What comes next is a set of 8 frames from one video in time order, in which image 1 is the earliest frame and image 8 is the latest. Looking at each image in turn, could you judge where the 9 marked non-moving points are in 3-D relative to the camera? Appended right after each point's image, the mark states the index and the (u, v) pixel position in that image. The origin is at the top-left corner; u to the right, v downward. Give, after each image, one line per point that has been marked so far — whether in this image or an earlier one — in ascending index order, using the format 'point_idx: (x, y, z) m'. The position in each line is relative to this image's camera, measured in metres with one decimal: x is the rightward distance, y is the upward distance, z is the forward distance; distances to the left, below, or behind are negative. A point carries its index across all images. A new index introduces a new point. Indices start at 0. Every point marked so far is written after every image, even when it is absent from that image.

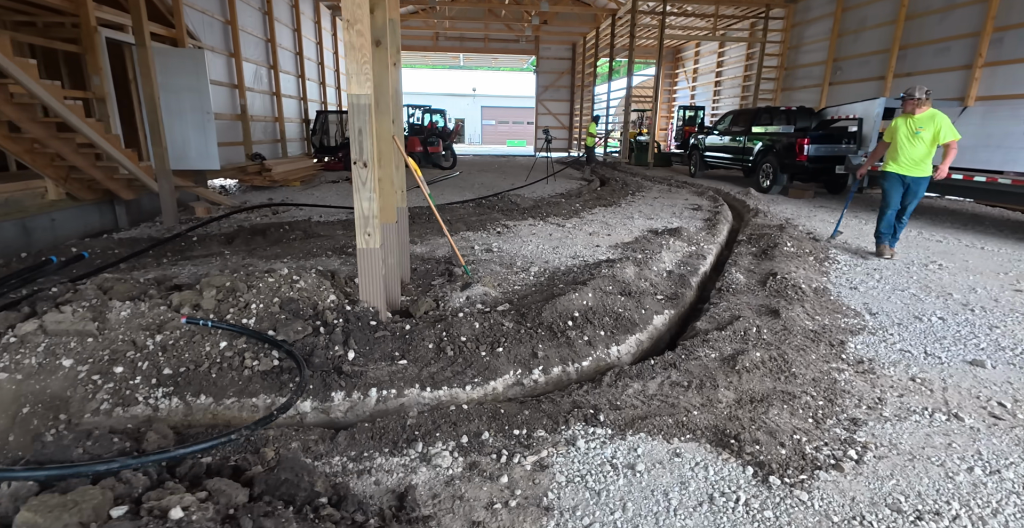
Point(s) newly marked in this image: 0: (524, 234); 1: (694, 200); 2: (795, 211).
0: (+0.1, +0.4, +5.9) m
1: (+3.4, +1.2, +8.9) m
2: (+4.8, +0.9, +8.1) m
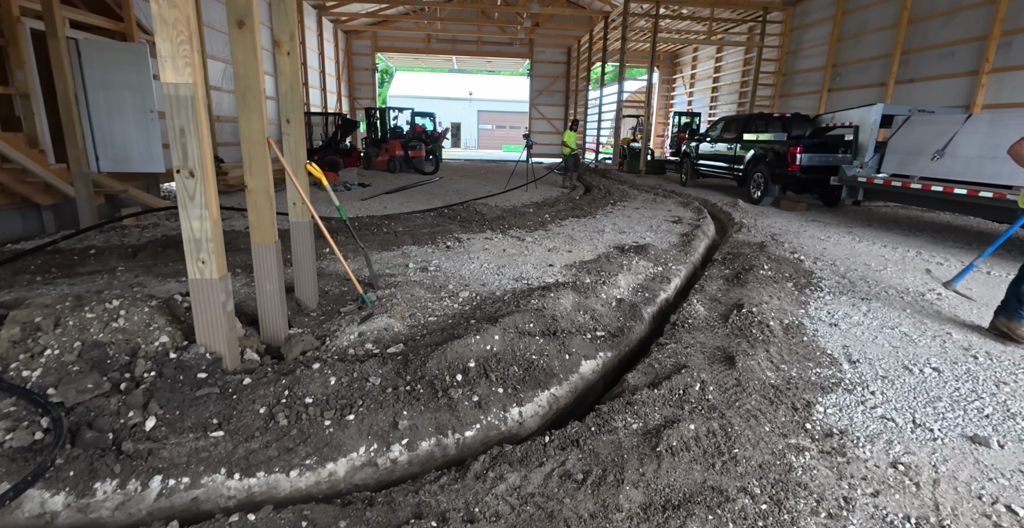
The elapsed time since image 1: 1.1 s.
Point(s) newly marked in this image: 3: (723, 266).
0: (-0.4, +0.2, +5.3) m
1: (+2.9, +0.9, +8.3) m
2: (+4.3, +0.6, +7.5) m
3: (+2.1, 0.0, +4.7) m
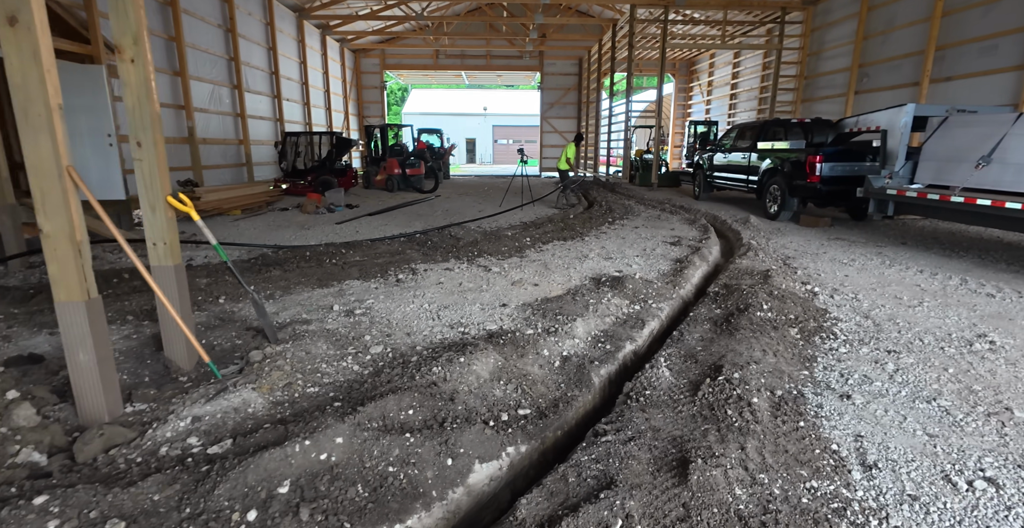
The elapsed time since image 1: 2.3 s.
0: (-0.8, -0.2, +4.6) m
1: (+2.6, +0.5, +7.4) m
2: (+4.0, +0.3, +6.5) m
3: (+1.6, -0.3, +3.9) m
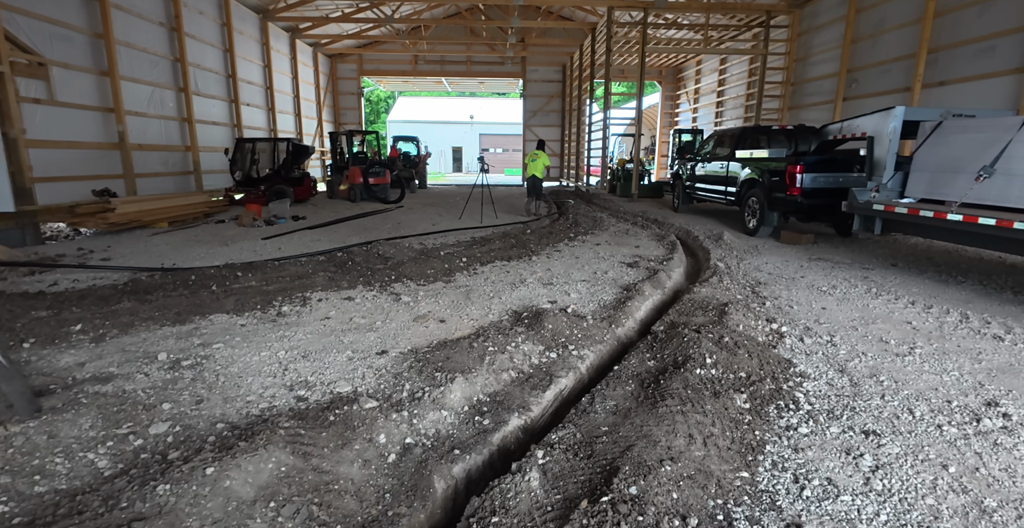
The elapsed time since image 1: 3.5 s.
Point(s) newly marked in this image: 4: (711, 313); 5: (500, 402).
0: (-1.6, -0.4, +3.8) m
1: (+1.8, +0.2, +6.6) m
2: (+3.2, 0.0, +5.7) m
3: (+0.9, -0.6, +3.1) m
4: (+1.5, -0.4, +3.7) m
5: (-0.1, -0.7, +2.5) m
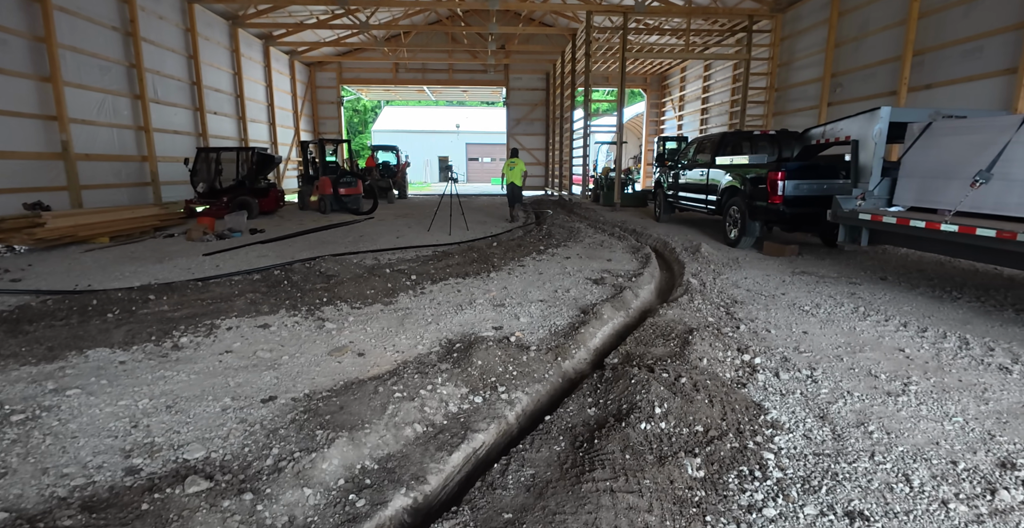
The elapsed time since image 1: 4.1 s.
0: (-2.0, -0.6, +3.2) m
1: (+1.3, 0.0, +6.1) m
2: (+2.7, -0.2, +5.2) m
3: (+0.4, -0.7, +2.5) m
4: (+1.1, -0.5, +3.2) m
5: (-0.5, -0.8, +2.0) m
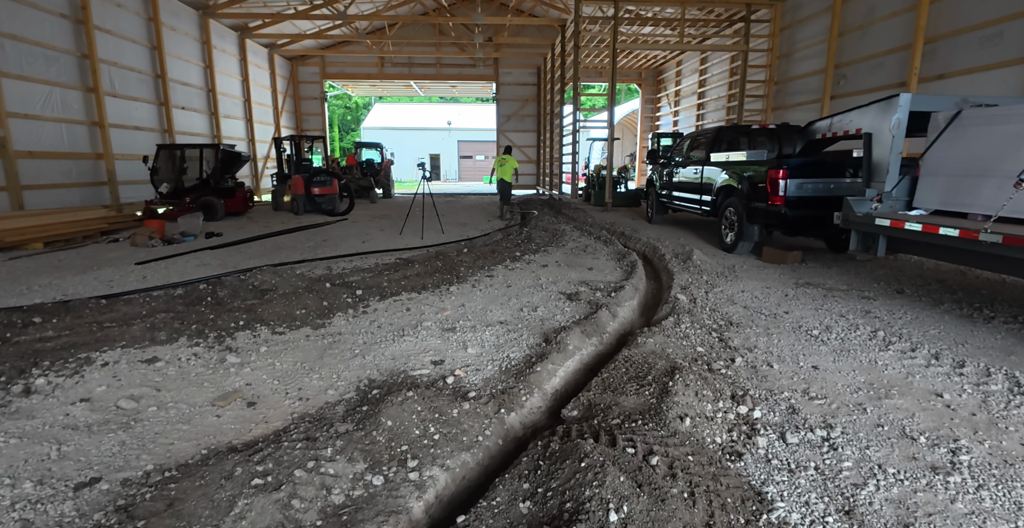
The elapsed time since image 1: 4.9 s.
0: (-2.4, -0.7, +2.5) m
1: (+1.0, -0.1, +5.5) m
2: (+2.3, -0.3, +4.6) m
3: (+0.1, -0.8, +1.9) m
4: (+0.7, -0.6, +2.5) m
5: (-0.8, -1.0, +1.3) m
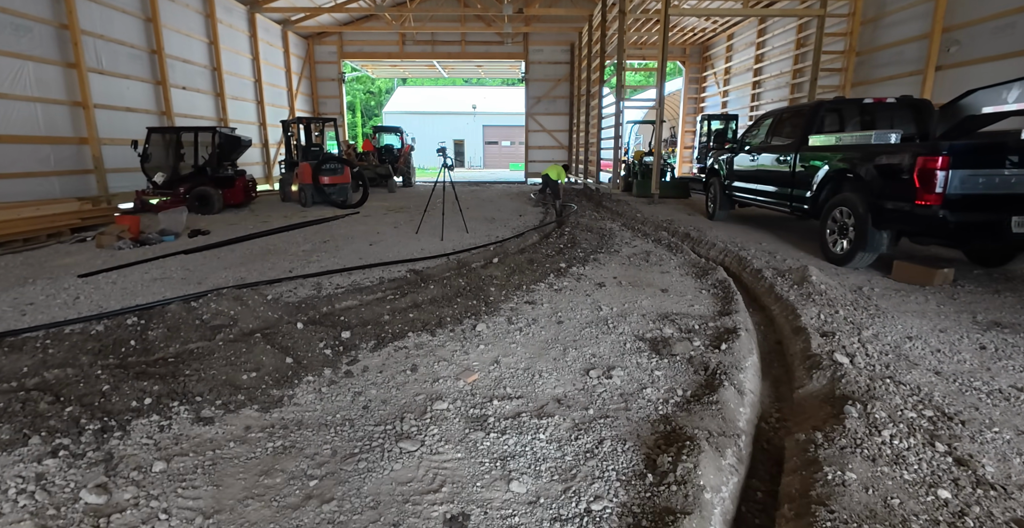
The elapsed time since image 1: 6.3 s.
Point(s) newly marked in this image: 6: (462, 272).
0: (-2.1, -0.9, +1.2) m
1: (+1.4, -0.3, +4.0) m
2: (+2.7, -0.5, +3.0) m
3: (+0.3, -1.1, +0.5) m
4: (+1.0, -0.9, +1.0) m
5: (-0.6, -1.2, -0.1) m
6: (-0.5, -0.1, +4.6) m
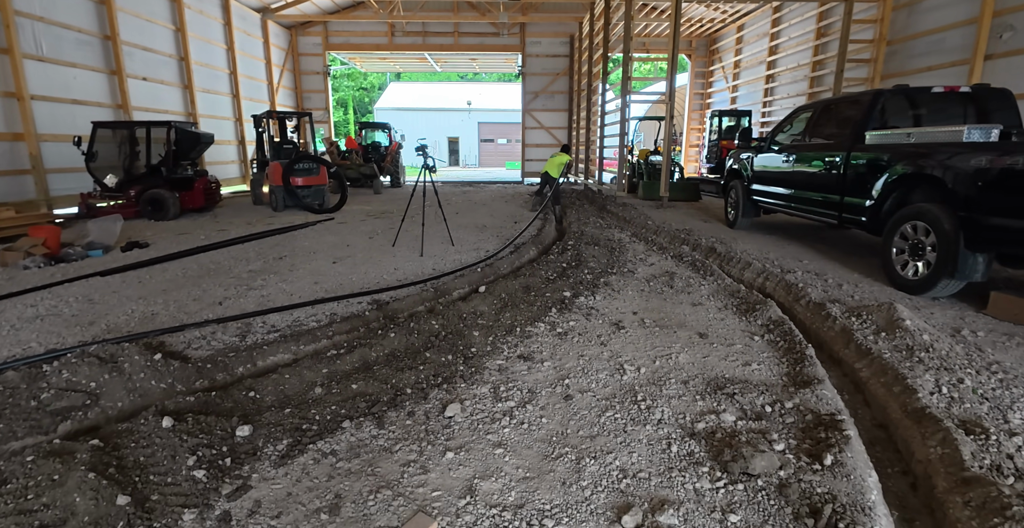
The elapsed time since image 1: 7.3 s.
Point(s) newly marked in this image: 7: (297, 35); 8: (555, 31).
0: (-2.2, -1.2, +0.2) m
1: (+1.3, -0.5, +3.0) m
2: (+2.6, -0.8, +2.0) m
3: (+0.3, -1.3, -0.6) m
4: (+0.9, -1.1, 0.0) m
5: (-0.7, -1.5, -1.1) m
6: (-0.6, -0.3, +3.6) m
7: (-7.6, +8.1, +17.0) m
8: (+1.5, +8.4, +17.2) m
